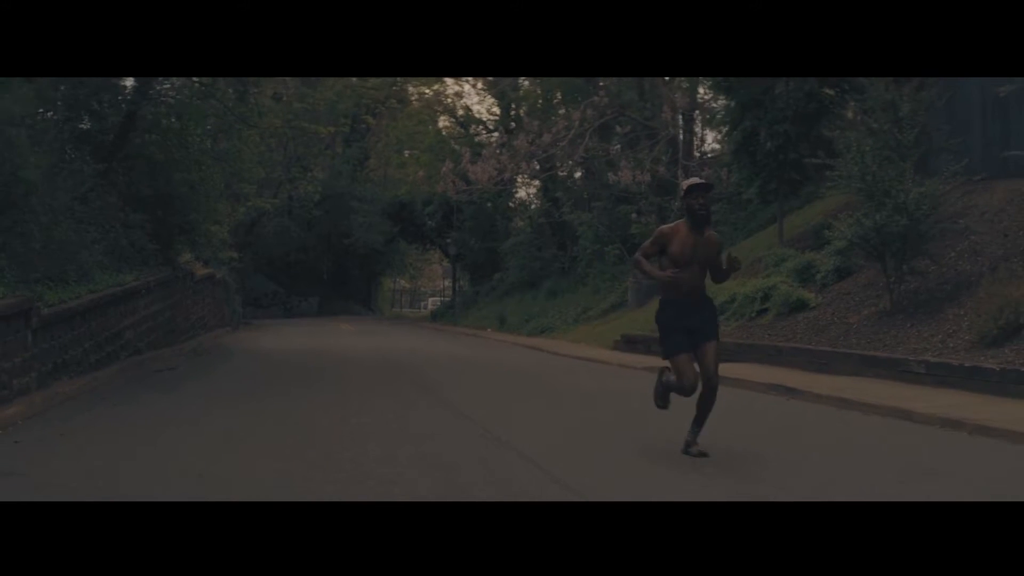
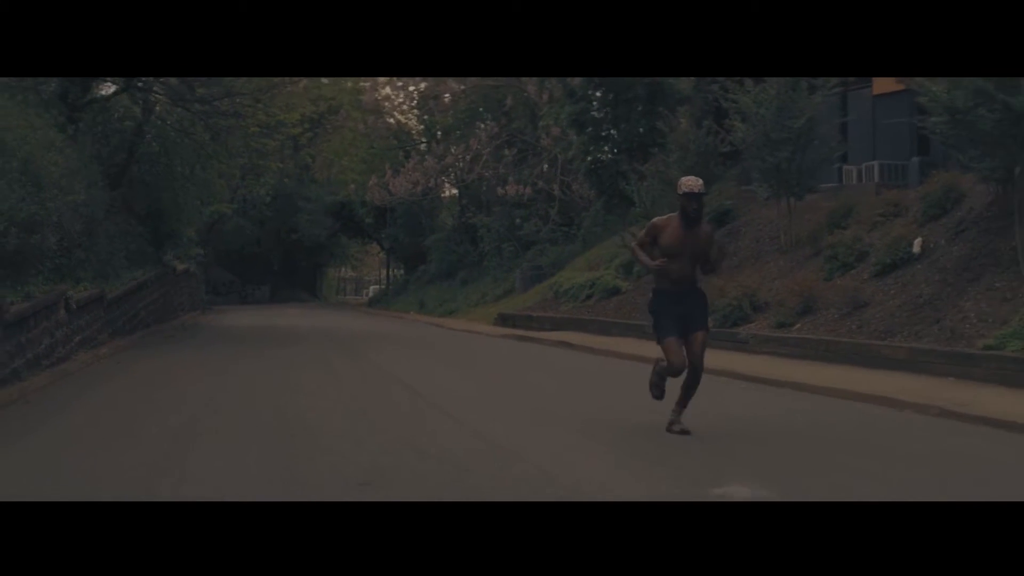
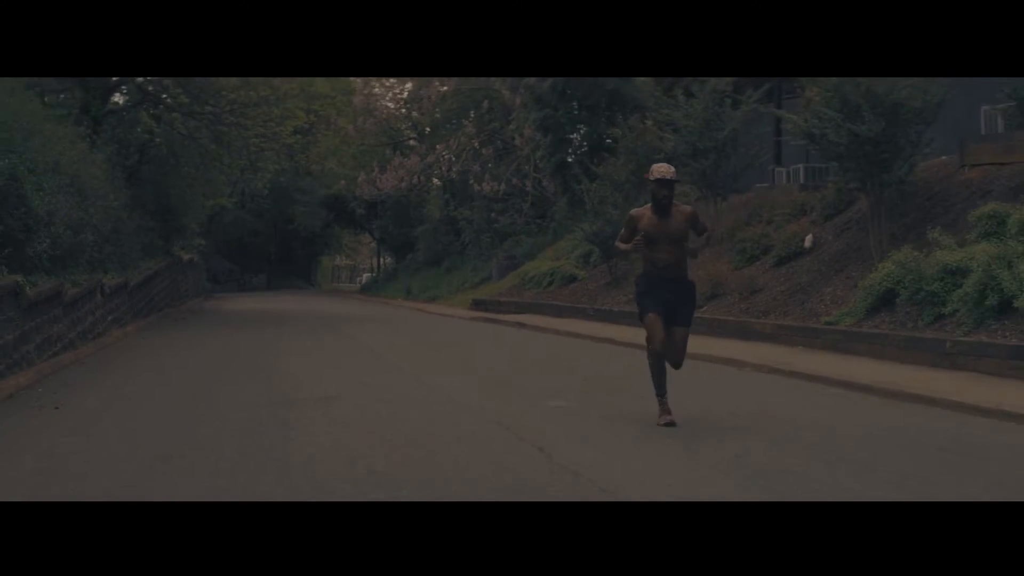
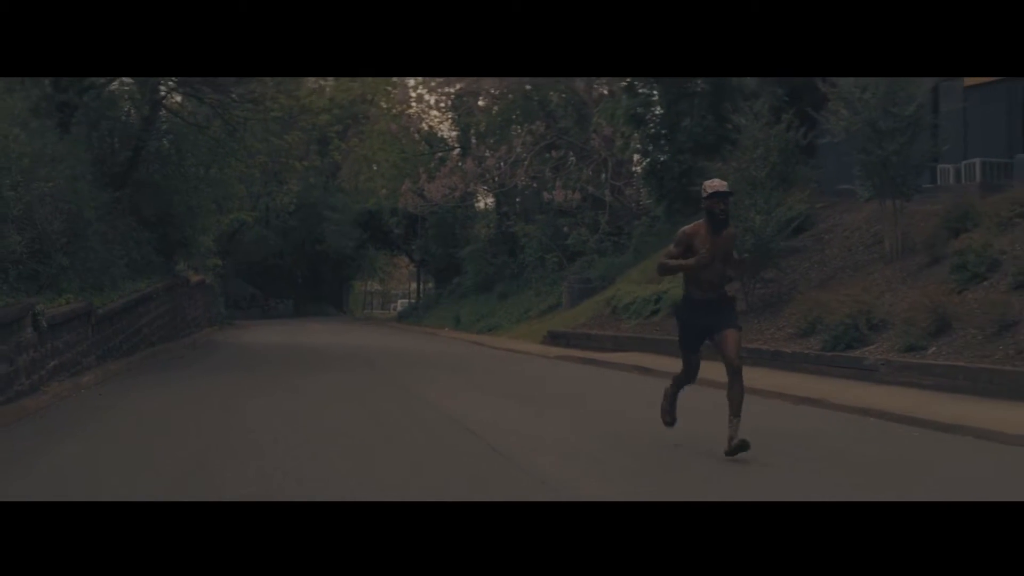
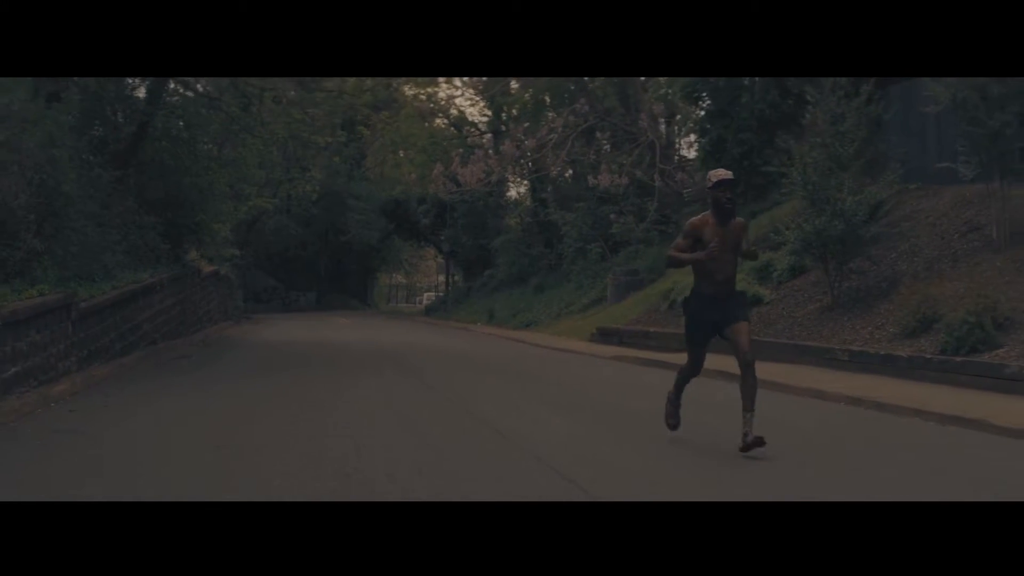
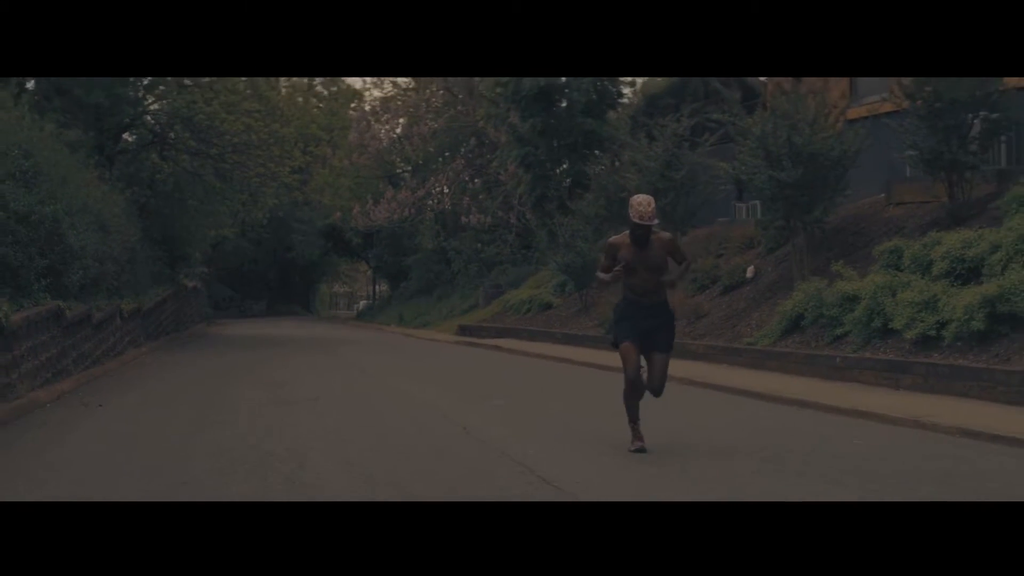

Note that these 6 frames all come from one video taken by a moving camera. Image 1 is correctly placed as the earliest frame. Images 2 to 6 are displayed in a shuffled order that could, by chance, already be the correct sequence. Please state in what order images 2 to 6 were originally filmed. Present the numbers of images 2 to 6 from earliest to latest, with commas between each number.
5, 4, 2, 3, 6
